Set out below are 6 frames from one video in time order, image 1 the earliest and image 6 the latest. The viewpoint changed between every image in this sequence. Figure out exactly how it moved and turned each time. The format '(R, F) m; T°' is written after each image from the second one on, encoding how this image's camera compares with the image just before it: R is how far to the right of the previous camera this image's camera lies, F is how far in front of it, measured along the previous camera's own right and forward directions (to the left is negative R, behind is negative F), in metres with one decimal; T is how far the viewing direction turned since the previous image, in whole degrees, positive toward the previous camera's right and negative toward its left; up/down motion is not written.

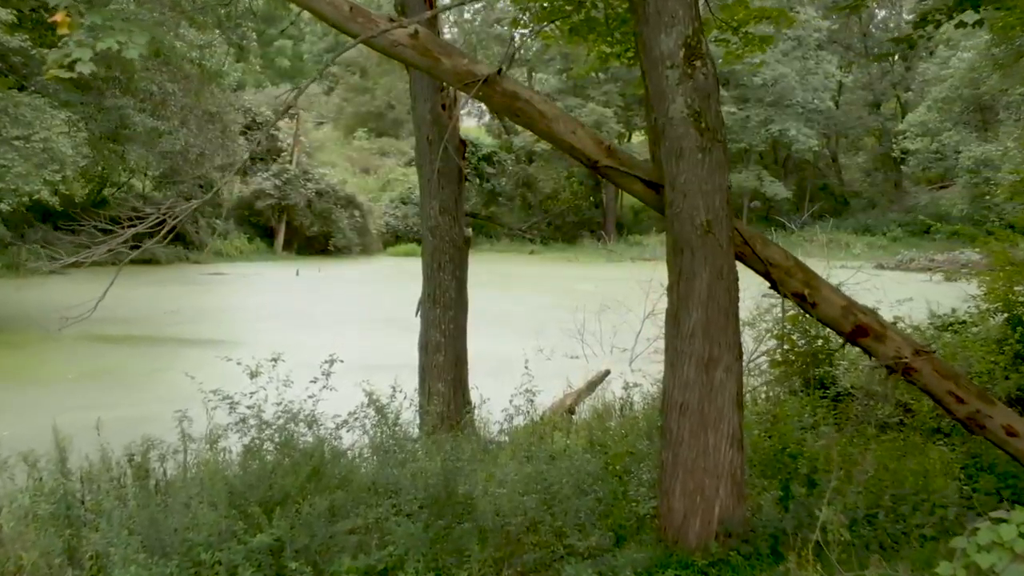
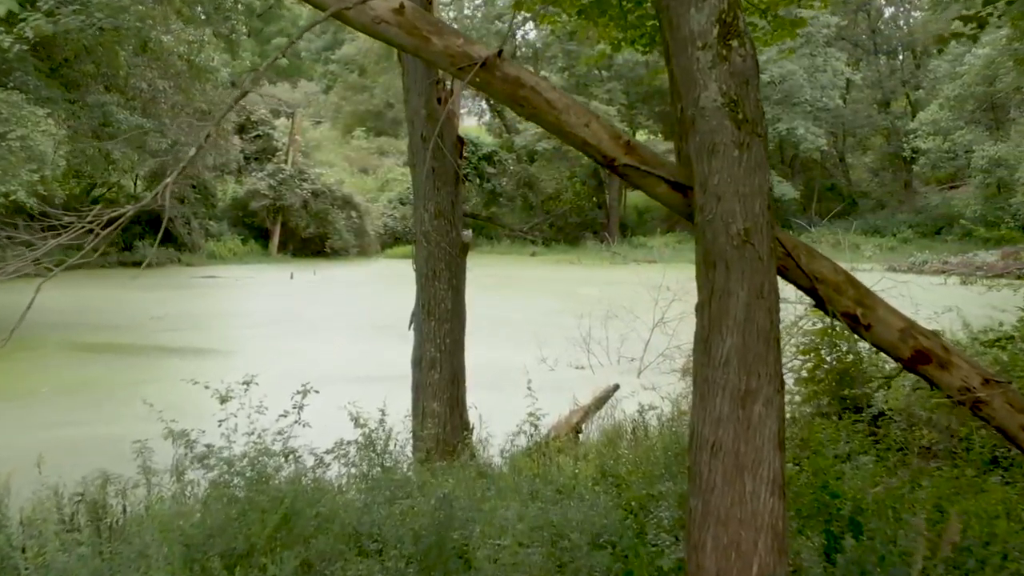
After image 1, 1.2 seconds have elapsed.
(0.0, +0.5) m; 0°
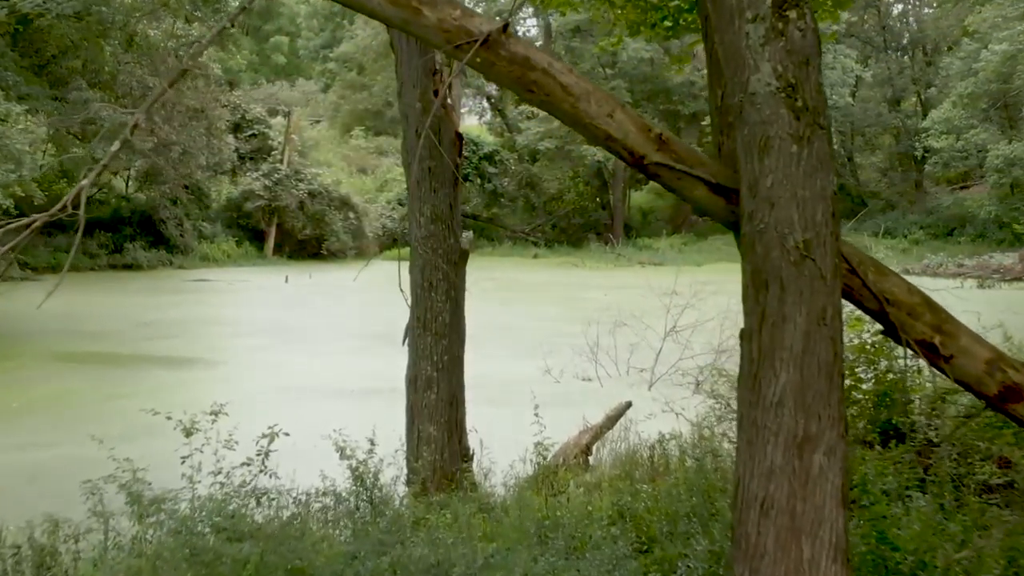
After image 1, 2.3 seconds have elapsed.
(0.0, +0.5) m; 0°
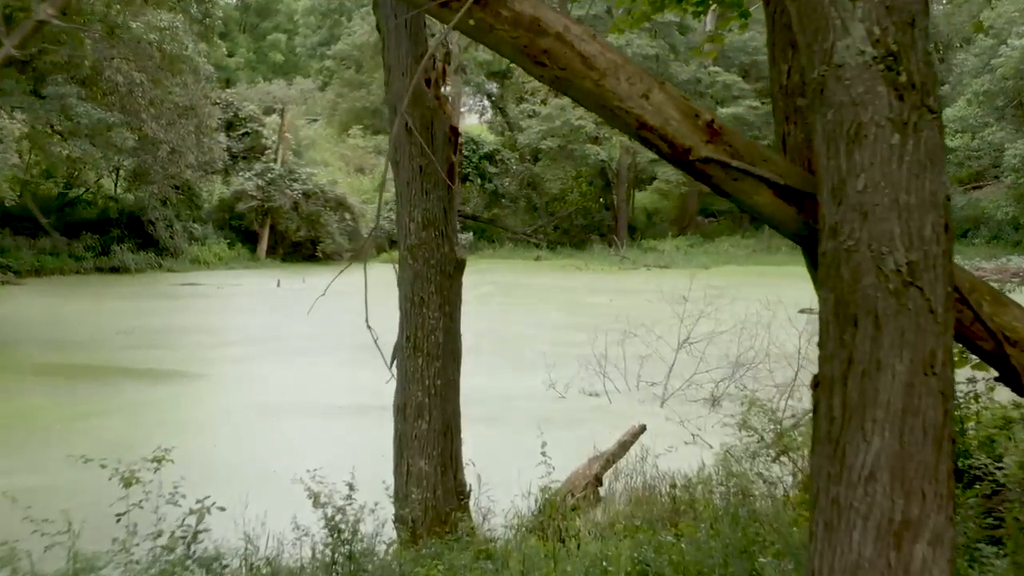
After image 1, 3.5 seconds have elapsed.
(0.0, +0.6) m; 0°
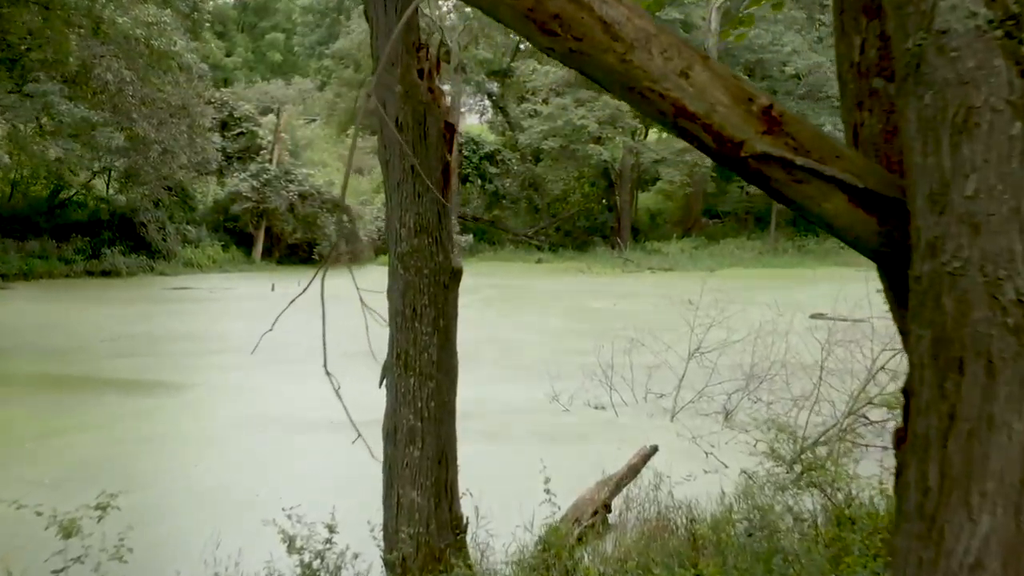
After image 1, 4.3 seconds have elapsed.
(0.0, +0.4) m; 0°
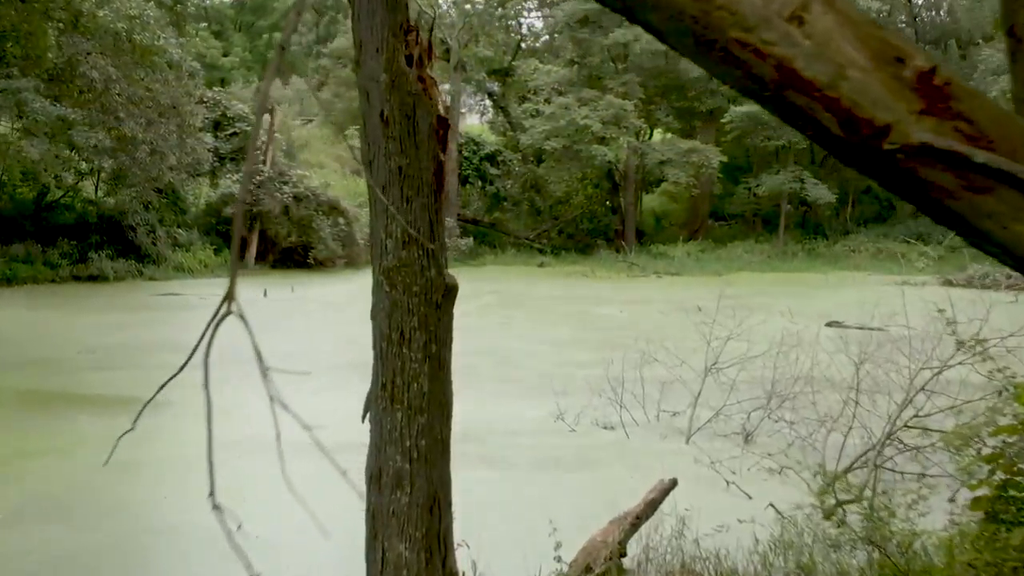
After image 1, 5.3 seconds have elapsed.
(0.0, +0.5) m; 0°
